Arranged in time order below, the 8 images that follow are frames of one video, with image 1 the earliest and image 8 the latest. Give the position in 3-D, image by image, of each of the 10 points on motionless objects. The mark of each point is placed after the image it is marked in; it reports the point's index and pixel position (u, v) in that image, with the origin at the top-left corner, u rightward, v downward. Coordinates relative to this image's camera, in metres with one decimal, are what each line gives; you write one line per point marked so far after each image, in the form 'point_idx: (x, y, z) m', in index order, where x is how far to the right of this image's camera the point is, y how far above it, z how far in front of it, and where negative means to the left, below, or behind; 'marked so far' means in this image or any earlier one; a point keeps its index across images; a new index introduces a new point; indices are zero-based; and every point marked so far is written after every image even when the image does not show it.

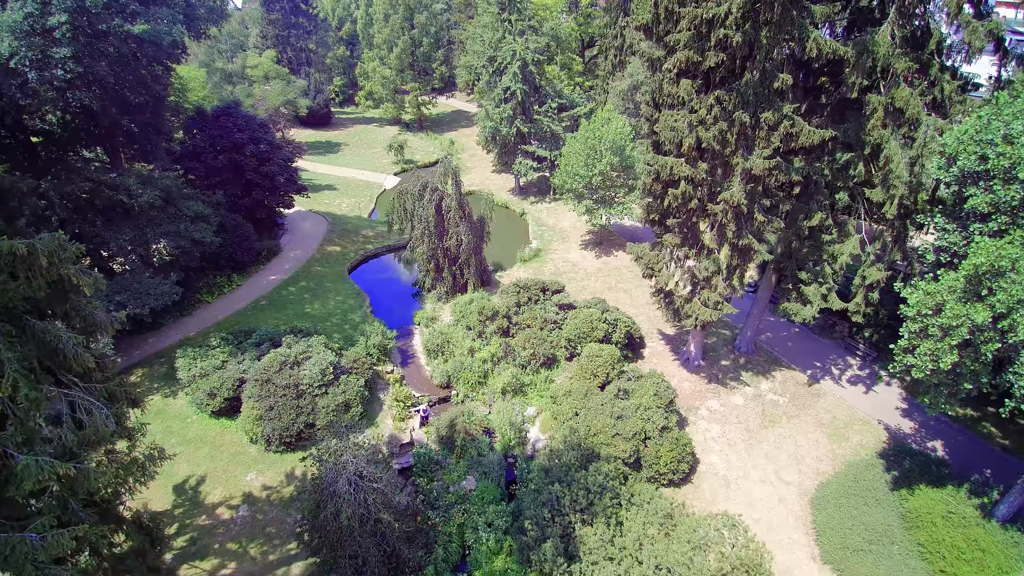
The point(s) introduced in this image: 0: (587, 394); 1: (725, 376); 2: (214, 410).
0: (+3.0, -4.2, +16.4) m
1: (+10.2, -4.3, +19.7) m
2: (-12.6, -5.2, +17.3) m
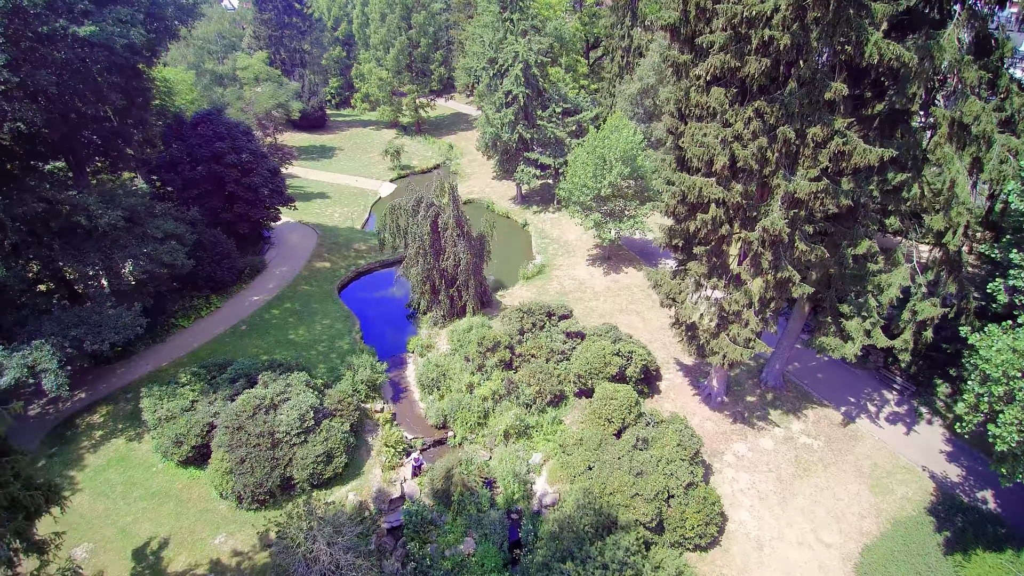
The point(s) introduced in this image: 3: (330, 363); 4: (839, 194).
0: (+3.2, -5.5, +14.5) m
1: (+10.4, -5.5, +17.8) m
2: (-12.4, -6.4, +15.4) m
3: (-8.4, -3.5, +19.0) m
4: (+9.6, +2.8, +12.1) m
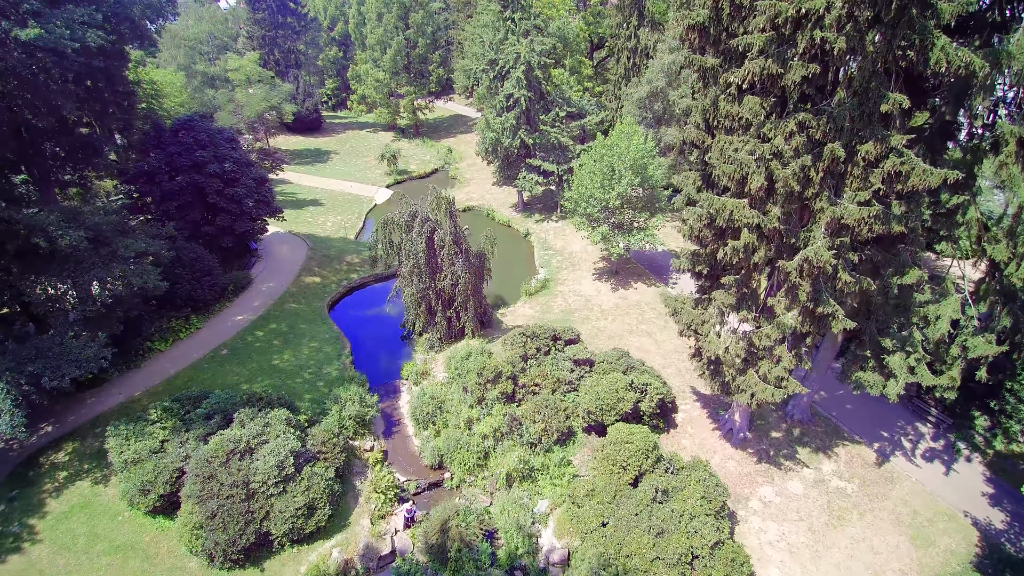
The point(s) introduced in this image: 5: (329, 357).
0: (+3.3, -6.5, +12.9) m
1: (+10.5, -6.5, +16.3) m
2: (-12.3, -7.4, +13.9) m
3: (-8.3, -4.5, +17.5) m
4: (+9.8, +1.8, +10.5) m
5: (-8.7, -3.3, +19.5) m
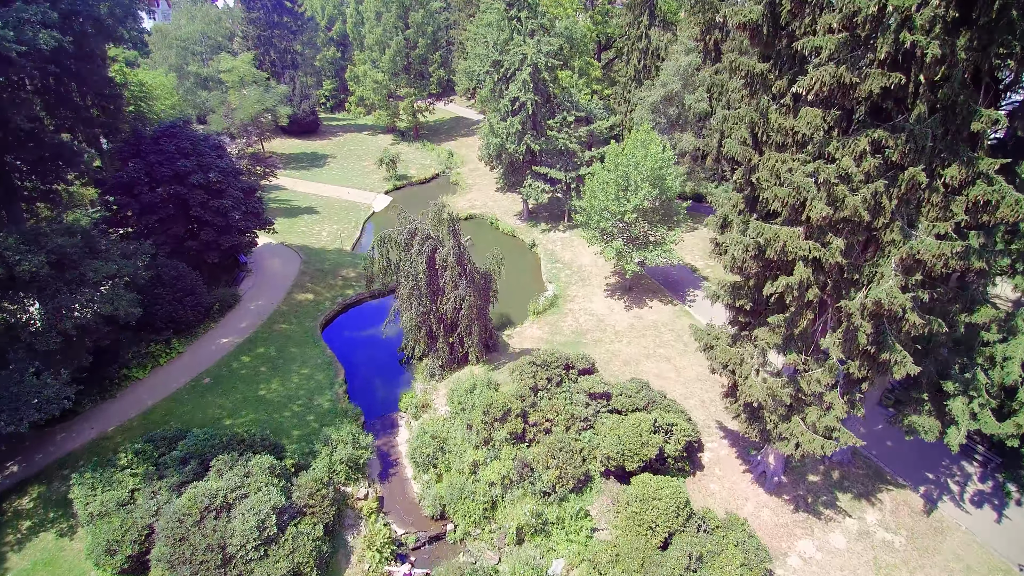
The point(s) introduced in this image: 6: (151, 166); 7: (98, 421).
0: (+3.6, -7.5, +11.3) m
1: (+10.8, -7.6, +14.7) m
2: (-12.0, -8.5, +12.3) m
3: (-8.0, -5.5, +15.9) m
4: (+10.1, +0.7, +8.9) m
5: (-8.4, -4.3, +17.9) m
6: (-17.6, +5.9, +20.0) m
7: (-16.9, -5.4, +16.7) m
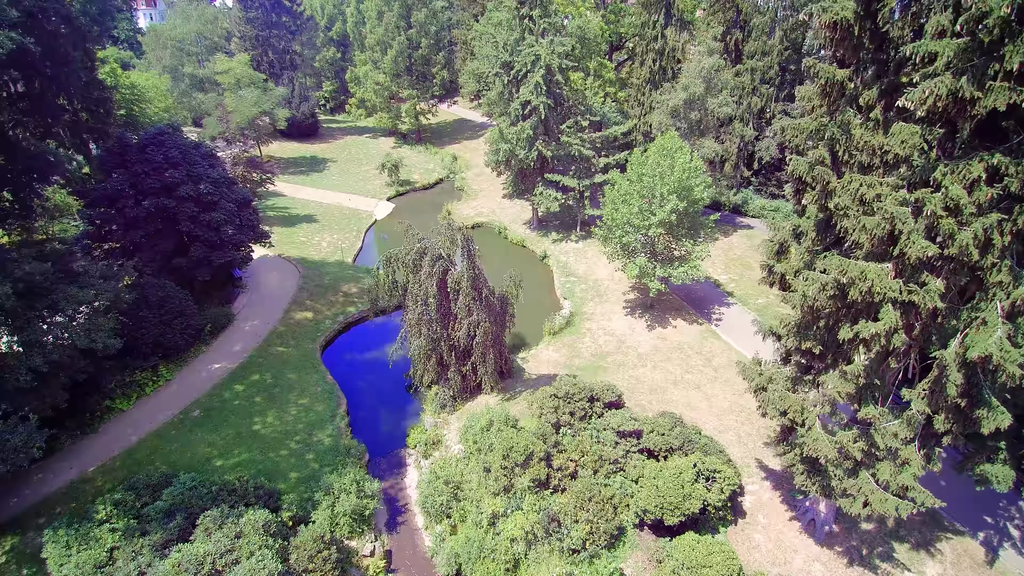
0: (+4.4, -8.4, +9.8) m
1: (+11.6, -8.5, +13.2) m
2: (-11.2, -9.4, +10.8) m
3: (-7.3, -6.5, +14.4) m
4: (+10.8, -0.2, +7.4) m
5: (-7.6, -5.2, +16.4) m
6: (-16.9, +5.0, +18.4) m
7: (-16.1, -6.4, +15.2) m
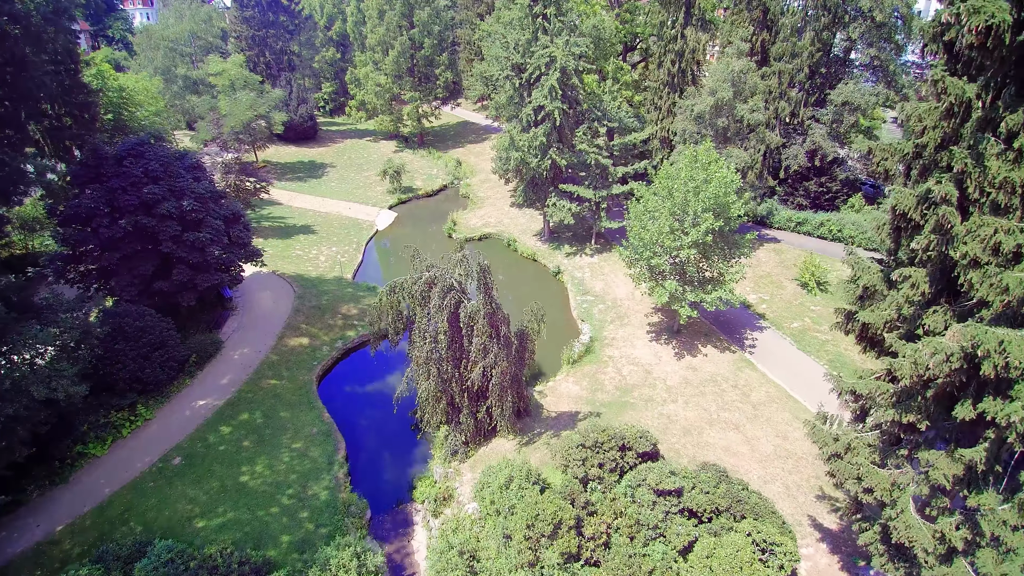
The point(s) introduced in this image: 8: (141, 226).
0: (+5.0, -9.6, +8.0) m
1: (+12.3, -9.6, +11.4) m
2: (-10.5, -10.6, +9.0) m
3: (-6.6, -7.6, +12.6) m
4: (+11.5, -1.4, +5.6) m
5: (-6.9, -6.4, +14.6) m
6: (-16.2, +3.8, +16.6) m
7: (-15.4, -7.5, +13.4) m
8: (-15.2, +2.5, +16.8) m
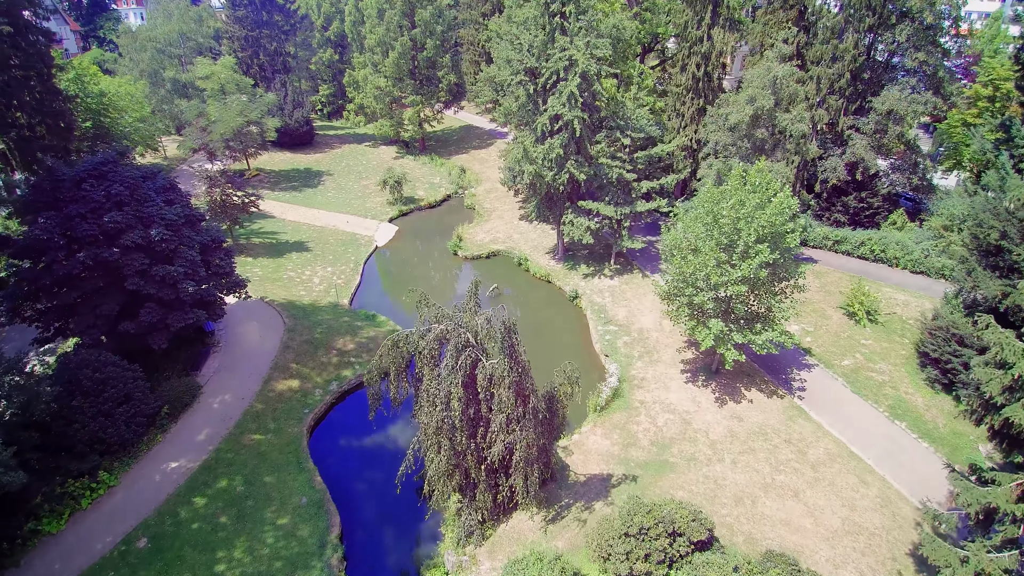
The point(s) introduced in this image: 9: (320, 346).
0: (+5.8, -11.1, +5.8) m
1: (+13.0, -11.2, +9.1) m
2: (-9.8, -12.1, +6.7) m
3: (-5.8, -9.2, +10.3) m
4: (+12.3, -2.9, +3.3) m
5: (-6.2, -7.9, +12.3) m
6: (-15.4, +2.3, +14.3) m
7: (-14.7, -9.1, +11.1) m
8: (-14.4, +1.0, +14.5) m
9: (-9.0, -2.7, +19.4) m
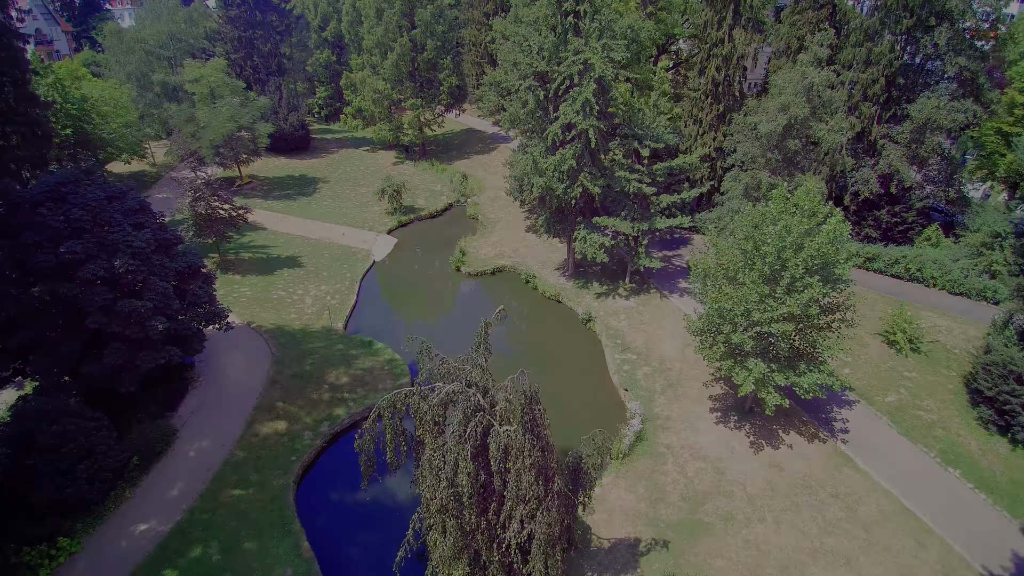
0: (+6.3, -12.3, +4.0) m
1: (+13.5, -12.4, +7.4) m
2: (-9.3, -13.3, +5.0) m
3: (-5.3, -10.4, +8.6) m
4: (+12.7, -4.1, +1.6) m
5: (-5.7, -9.1, +10.6) m
6: (-15.0, +1.1, +12.6) m
7: (-14.2, -10.3, +9.3) m
8: (-14.0, -0.2, +12.7) m
9: (-8.6, -3.9, +17.7) m
